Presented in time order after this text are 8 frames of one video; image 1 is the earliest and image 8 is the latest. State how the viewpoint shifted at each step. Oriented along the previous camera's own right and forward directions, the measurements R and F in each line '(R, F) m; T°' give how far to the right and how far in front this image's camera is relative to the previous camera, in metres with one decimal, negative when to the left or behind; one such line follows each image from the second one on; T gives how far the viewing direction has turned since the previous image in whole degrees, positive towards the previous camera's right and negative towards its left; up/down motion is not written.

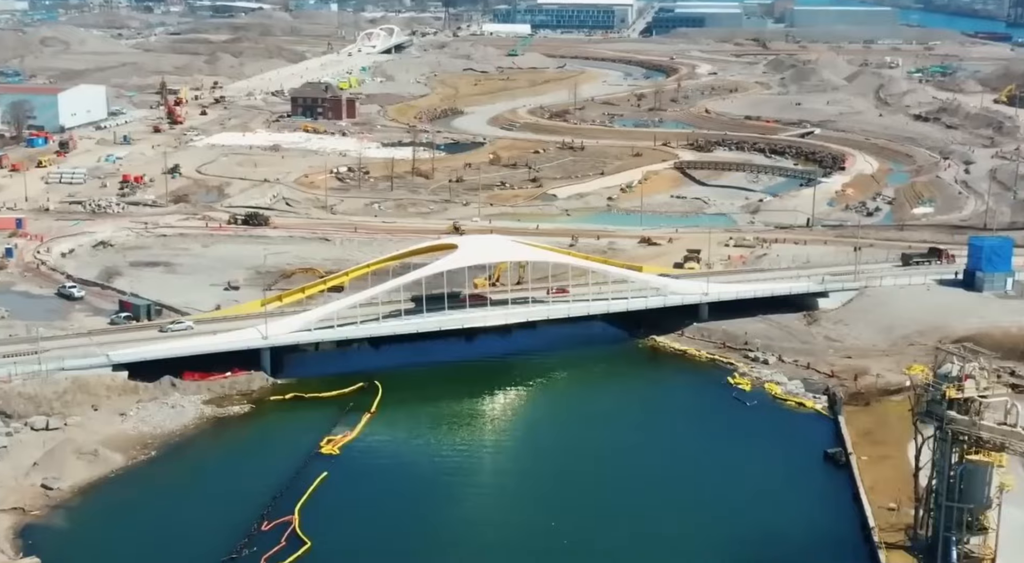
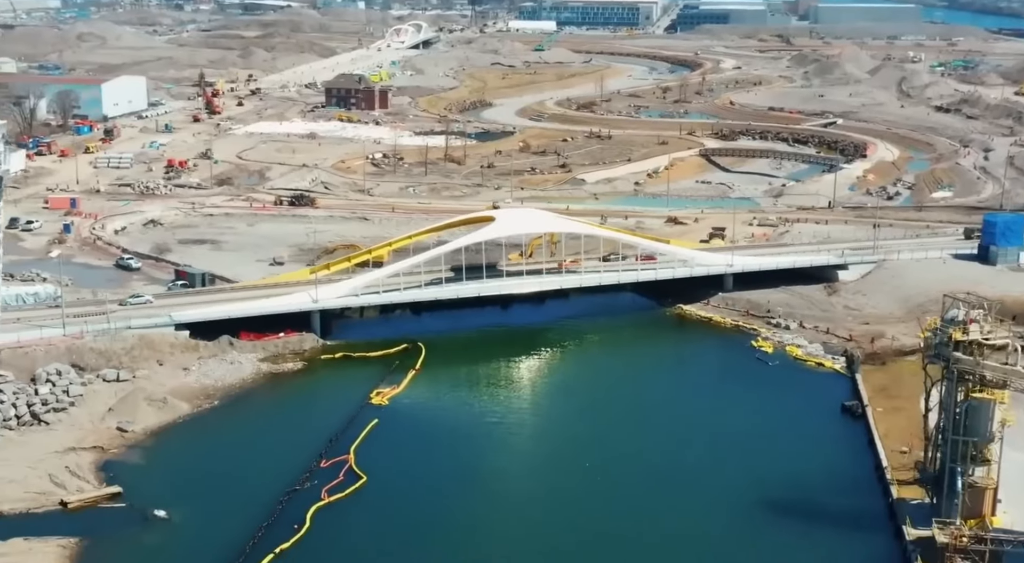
(-0.2, -1.3) m; -1°
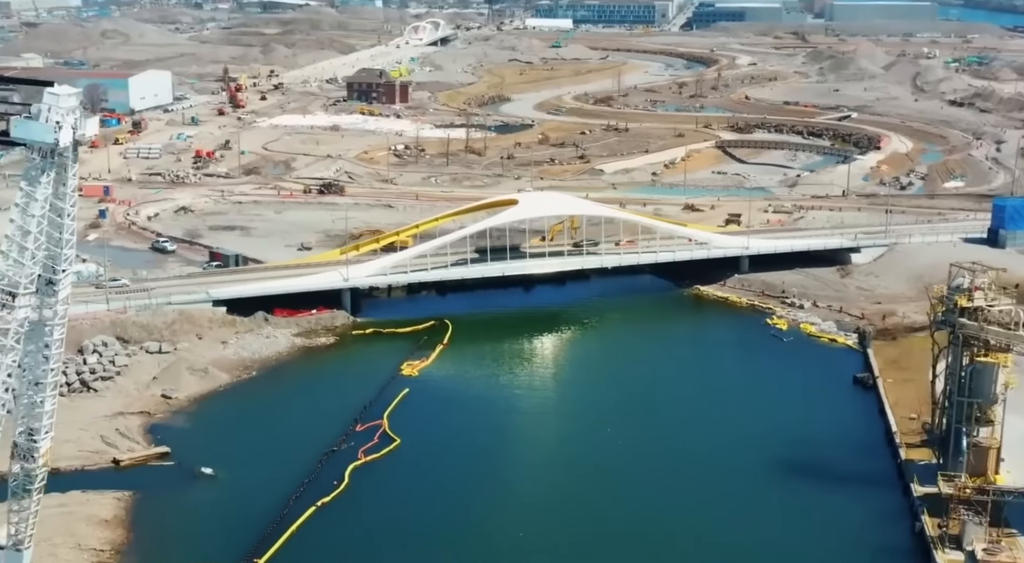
(-0.1, -0.9) m; -1°
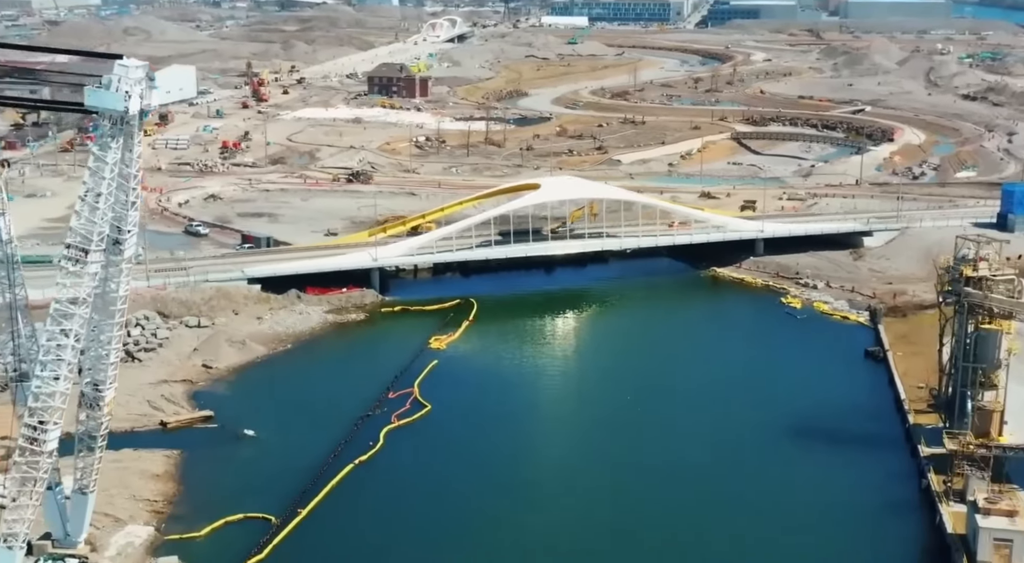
(-0.1, -0.9) m; -1°
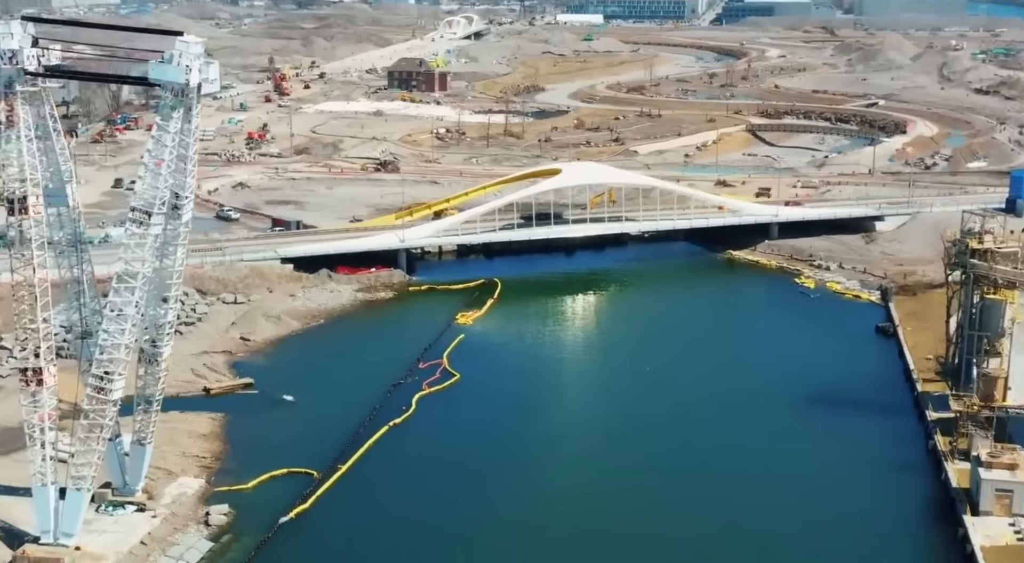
(-0.2, -0.9) m; -1°
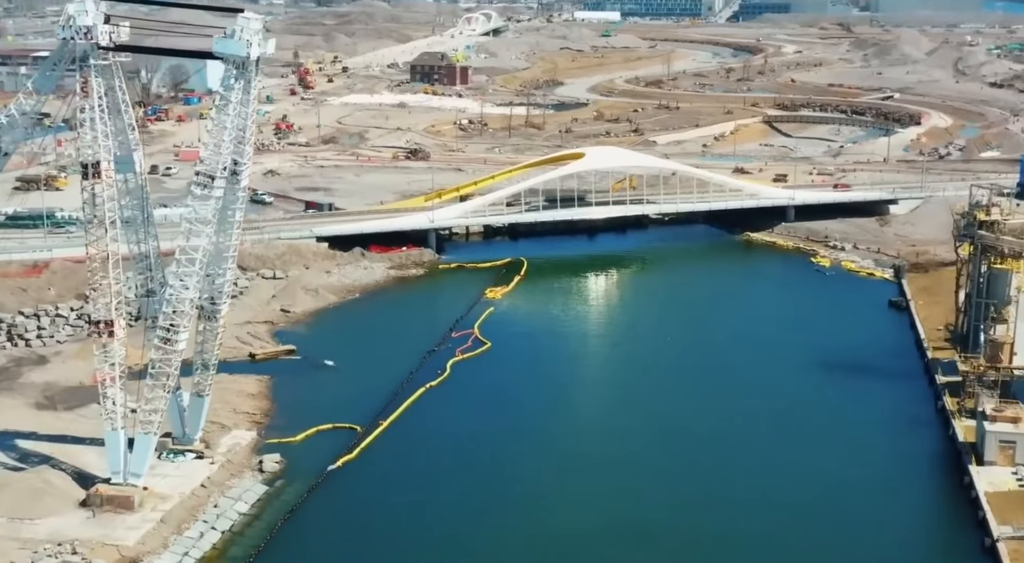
(-0.2, -1.0) m; -1°
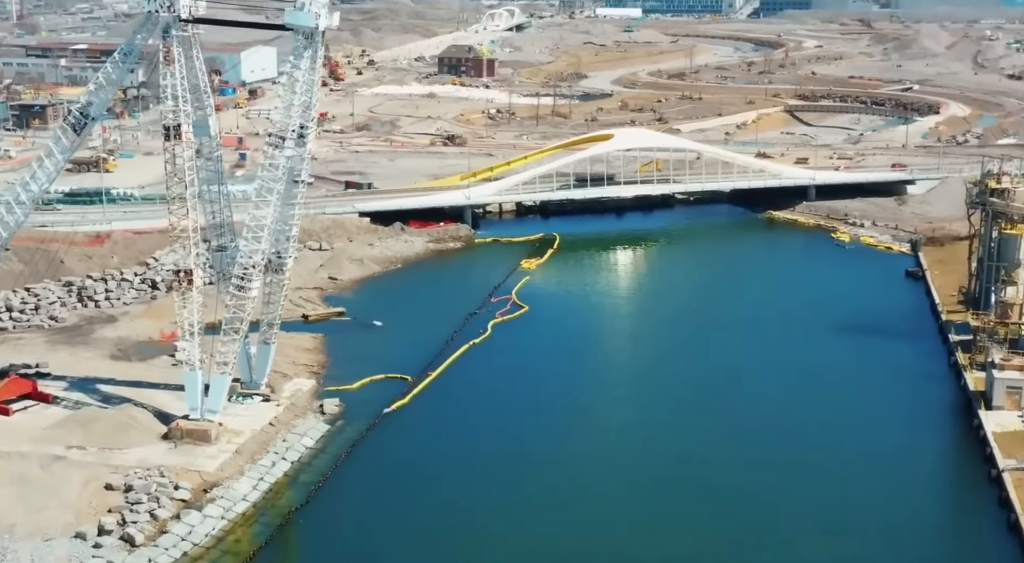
(-0.2, -1.2) m; -1°
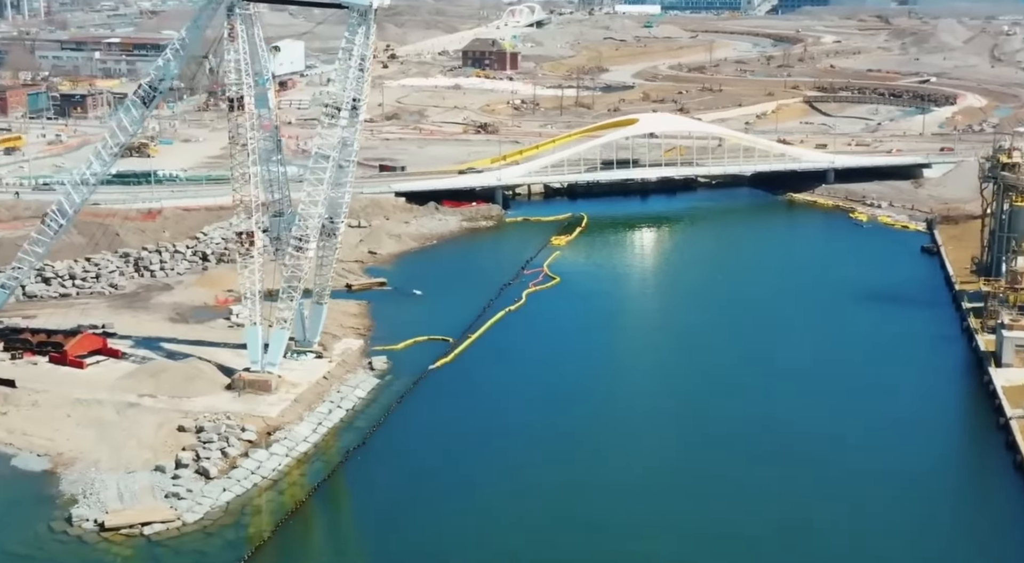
(-0.2, -1.1) m; -1°
